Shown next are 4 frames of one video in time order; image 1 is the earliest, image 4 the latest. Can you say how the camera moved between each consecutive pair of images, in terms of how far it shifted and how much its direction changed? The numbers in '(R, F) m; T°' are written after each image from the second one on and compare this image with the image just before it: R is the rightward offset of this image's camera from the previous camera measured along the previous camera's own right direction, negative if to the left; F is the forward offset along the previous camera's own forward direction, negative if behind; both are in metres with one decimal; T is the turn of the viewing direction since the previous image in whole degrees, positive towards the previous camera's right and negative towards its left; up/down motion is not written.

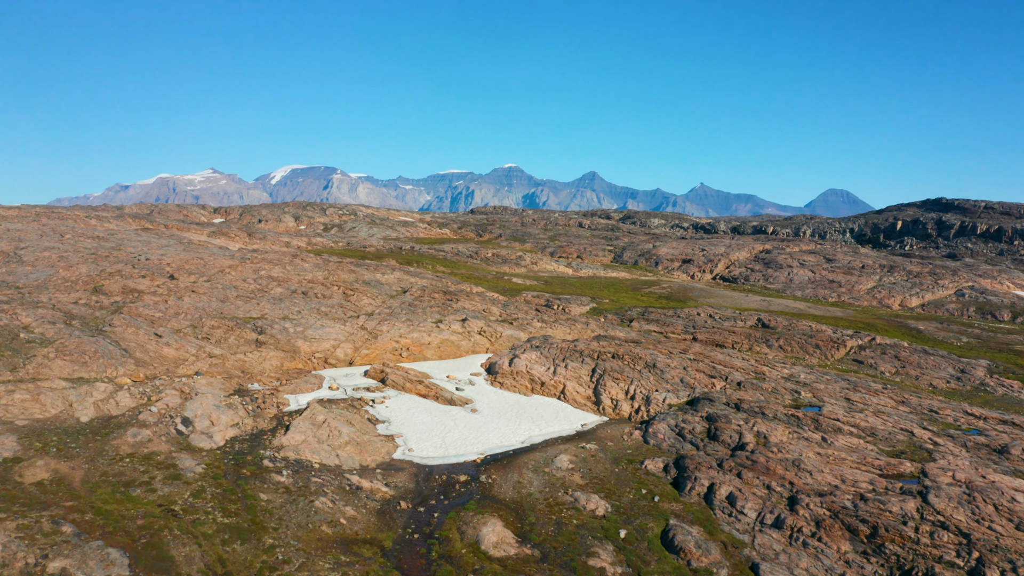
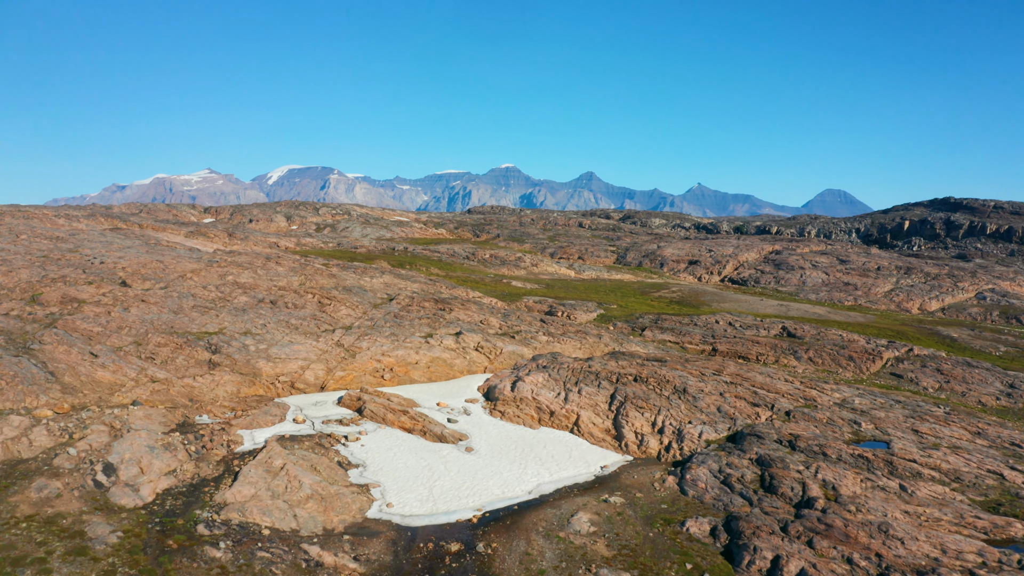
(-0.5, +8.7) m; 0°
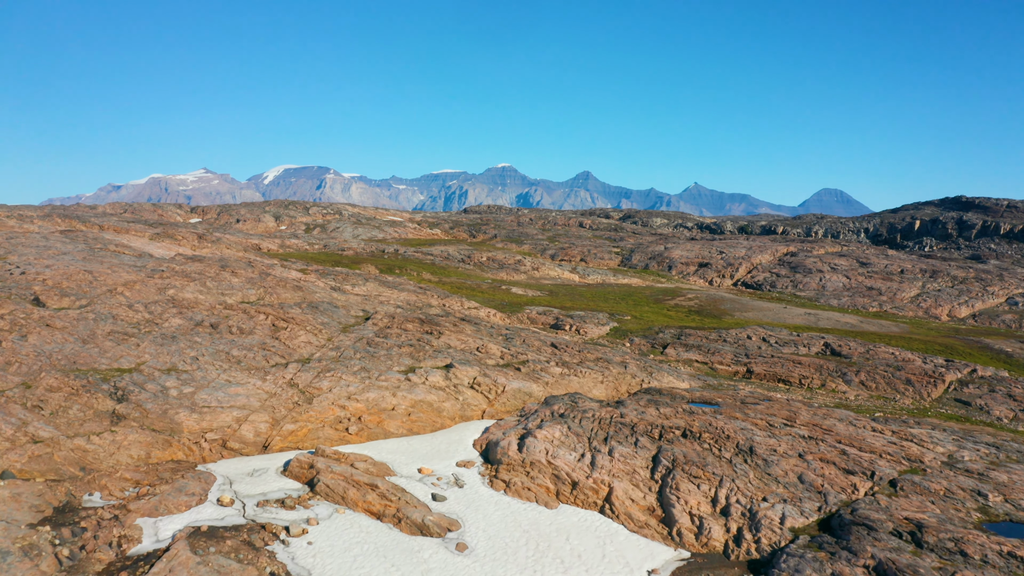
(-0.7, +11.3) m; 0°
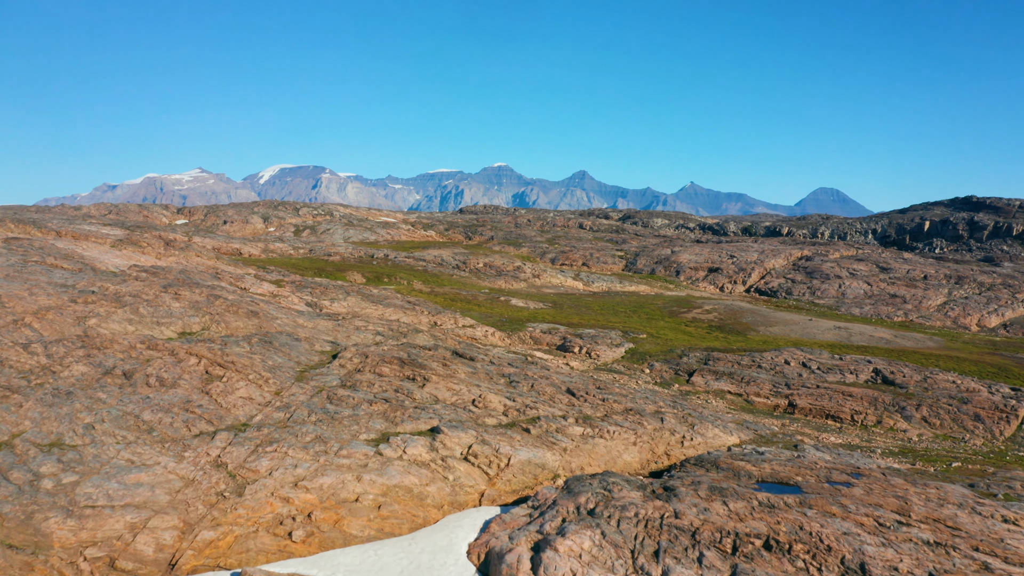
(-0.7, +10.0) m; 0°
